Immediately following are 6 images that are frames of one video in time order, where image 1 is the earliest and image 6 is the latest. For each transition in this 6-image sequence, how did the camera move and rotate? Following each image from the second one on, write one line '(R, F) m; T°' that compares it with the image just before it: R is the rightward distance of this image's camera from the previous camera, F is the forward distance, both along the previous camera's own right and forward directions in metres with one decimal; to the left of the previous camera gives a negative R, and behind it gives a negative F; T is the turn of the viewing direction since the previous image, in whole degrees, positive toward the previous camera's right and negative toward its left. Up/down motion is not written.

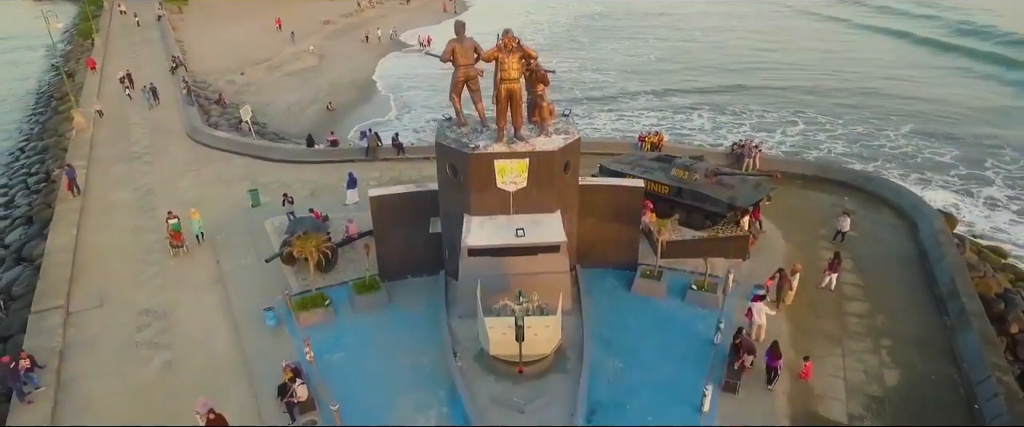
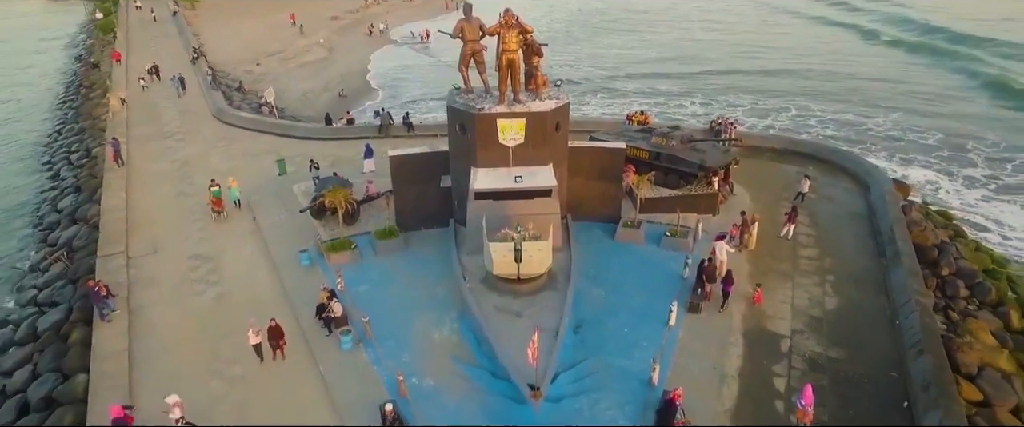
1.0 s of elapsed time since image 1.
(0.0, -2.4) m; 0°
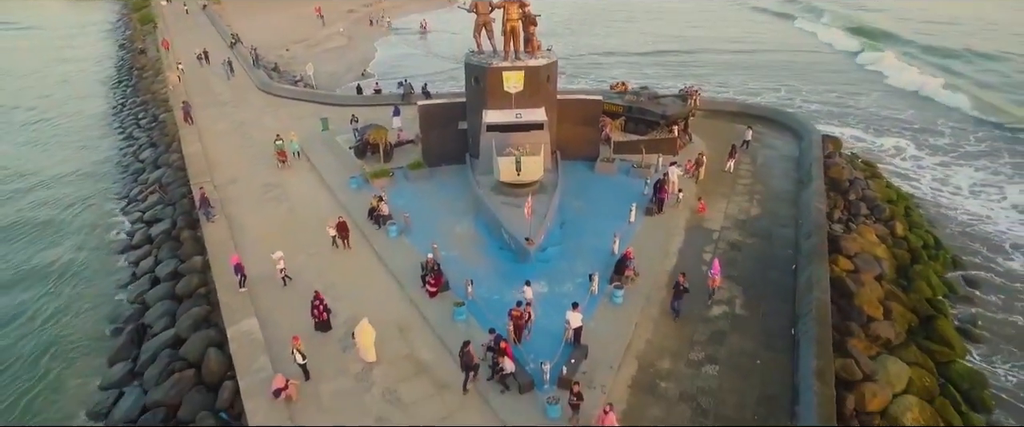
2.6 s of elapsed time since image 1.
(0.0, -4.9) m; 0°
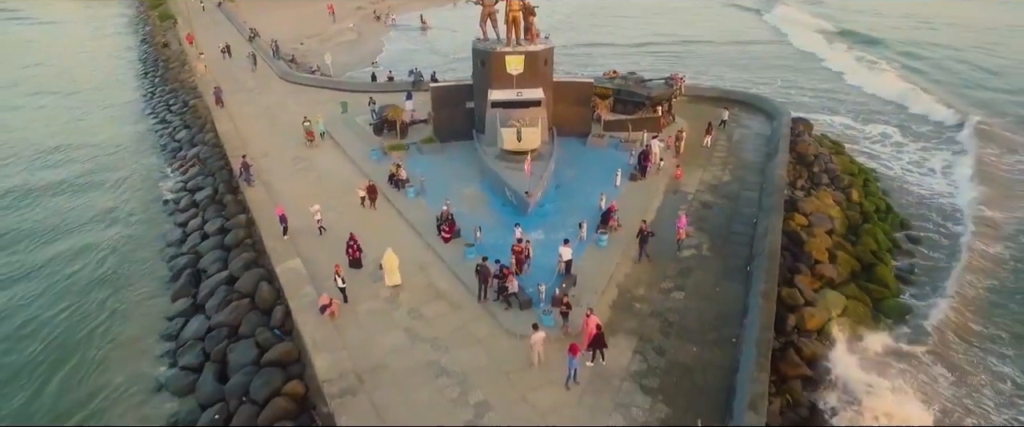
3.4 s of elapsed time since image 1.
(0.0, -2.9) m; 0°
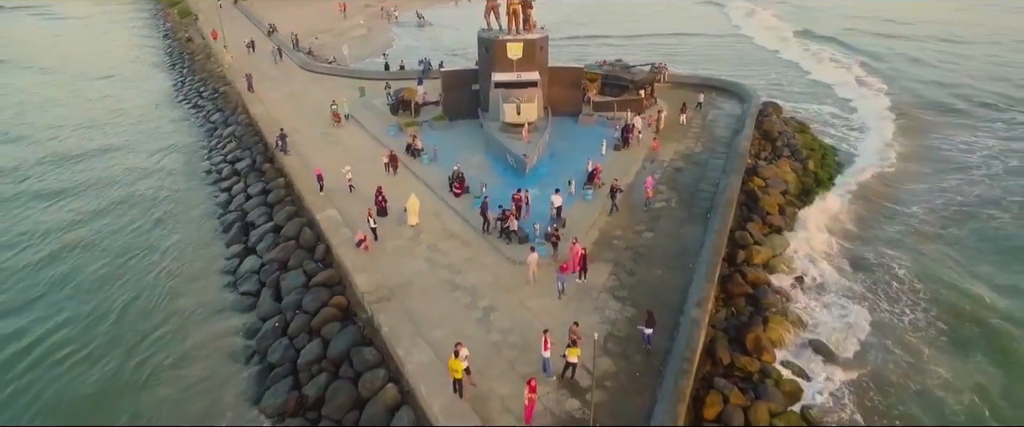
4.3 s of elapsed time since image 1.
(0.0, -3.6) m; 0°
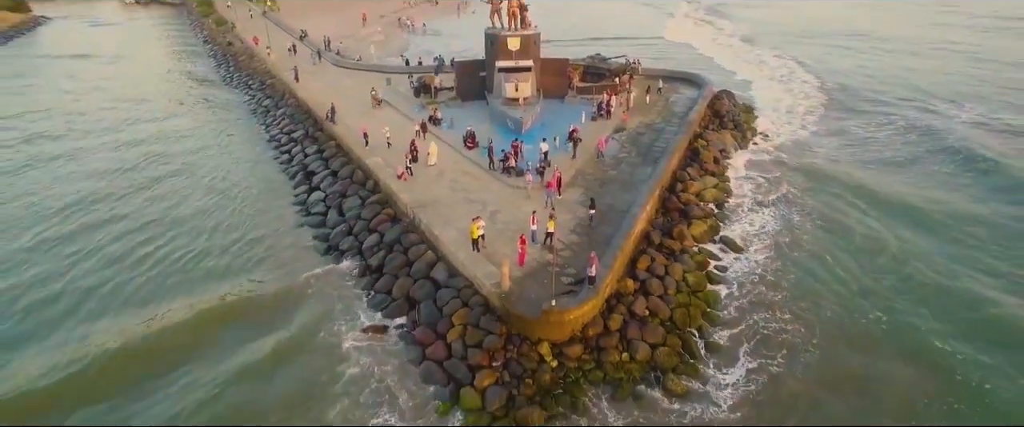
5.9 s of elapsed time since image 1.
(0.0, -7.1) m; 0°
